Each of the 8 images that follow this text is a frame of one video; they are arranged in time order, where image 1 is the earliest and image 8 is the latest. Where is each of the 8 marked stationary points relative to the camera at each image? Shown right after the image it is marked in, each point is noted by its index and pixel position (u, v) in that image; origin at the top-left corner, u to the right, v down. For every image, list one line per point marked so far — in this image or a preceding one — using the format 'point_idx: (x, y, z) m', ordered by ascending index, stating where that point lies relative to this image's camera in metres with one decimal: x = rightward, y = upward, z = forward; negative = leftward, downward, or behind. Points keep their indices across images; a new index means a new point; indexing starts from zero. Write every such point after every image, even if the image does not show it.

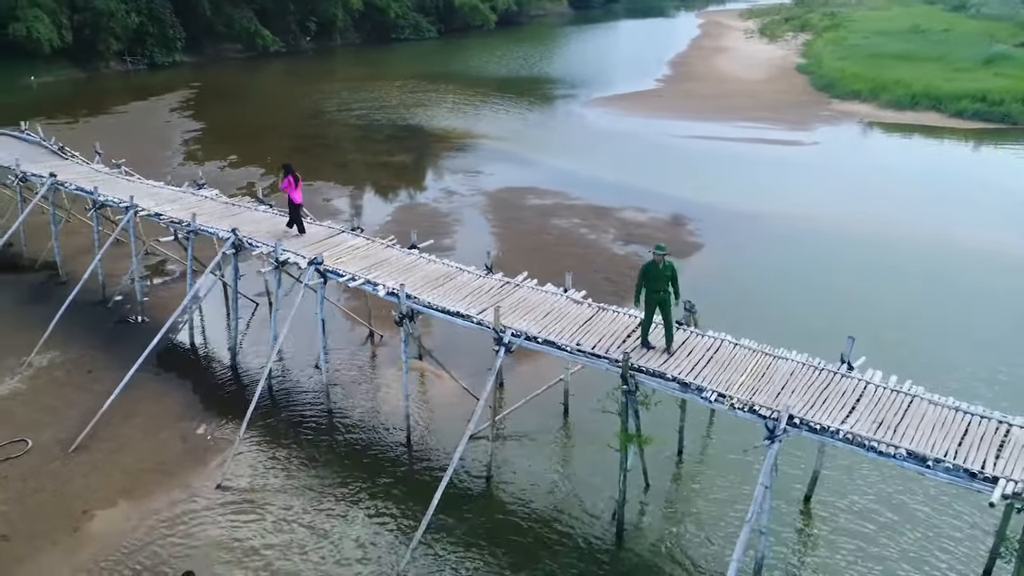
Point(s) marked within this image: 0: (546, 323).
0: (+0.6, -0.6, +11.8) m
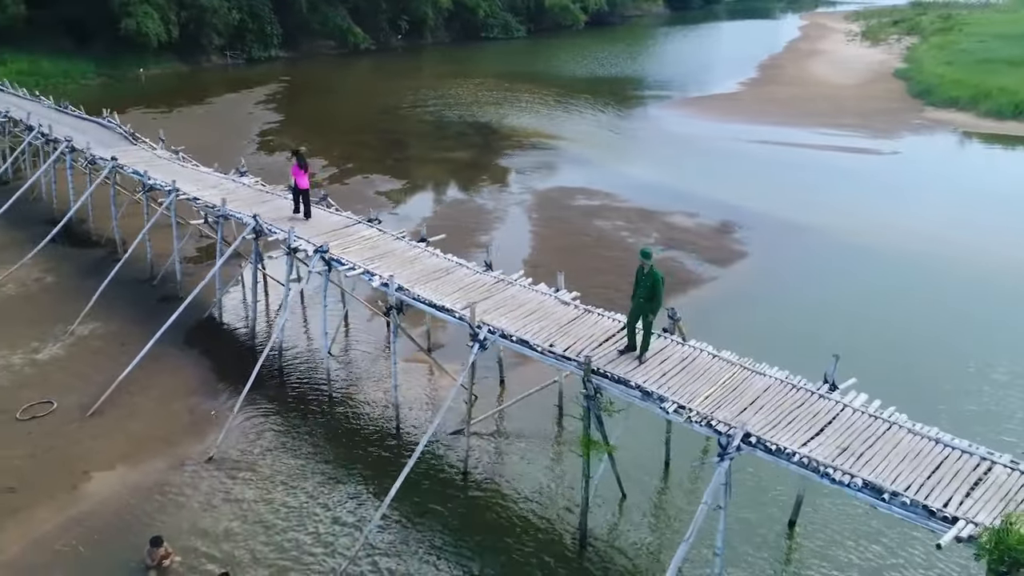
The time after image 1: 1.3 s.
0: (+0.2, -0.6, +11.7) m
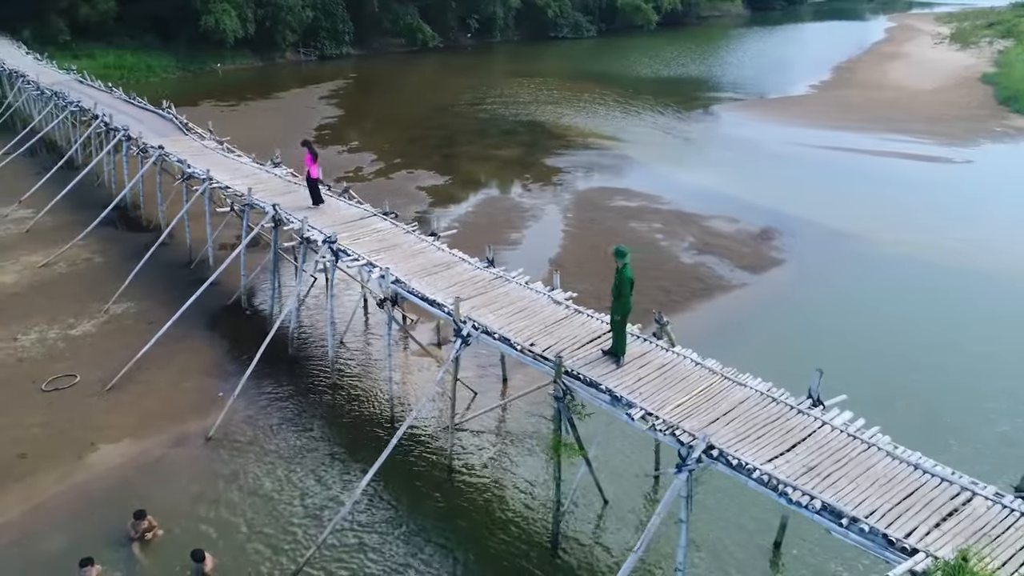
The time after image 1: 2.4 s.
0: (0.0, -0.5, +11.5) m
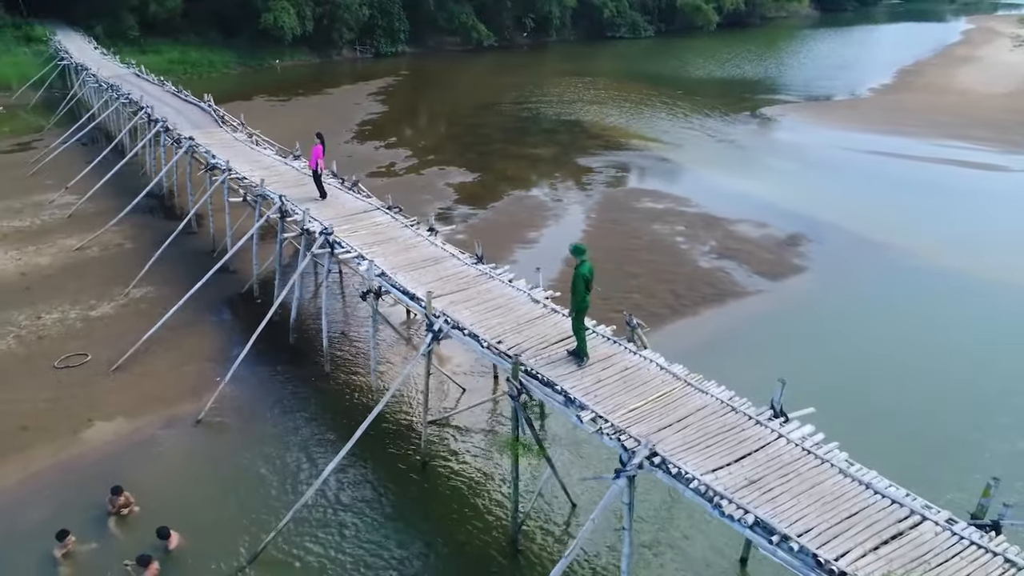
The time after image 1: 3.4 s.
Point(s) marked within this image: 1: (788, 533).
0: (-0.4, -0.5, +11.4) m
1: (+2.7, -2.4, +7.1) m
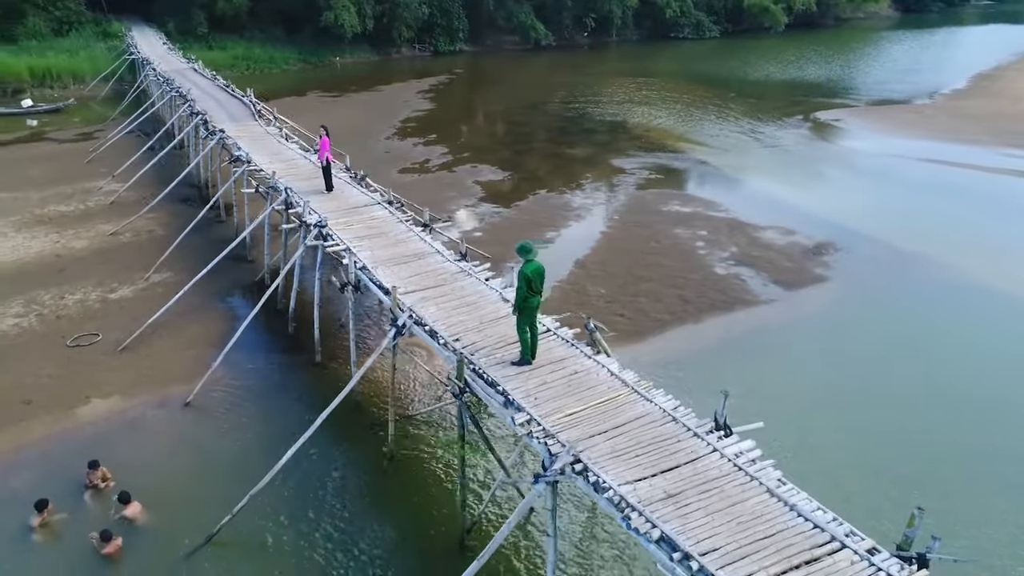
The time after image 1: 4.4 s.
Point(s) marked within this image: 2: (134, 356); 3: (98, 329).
0: (-1.0, -0.4, +11.4) m
1: (+1.7, -2.5, +6.8) m
2: (-8.3, -1.5, +15.6) m
3: (-9.7, -0.9, +16.8) m
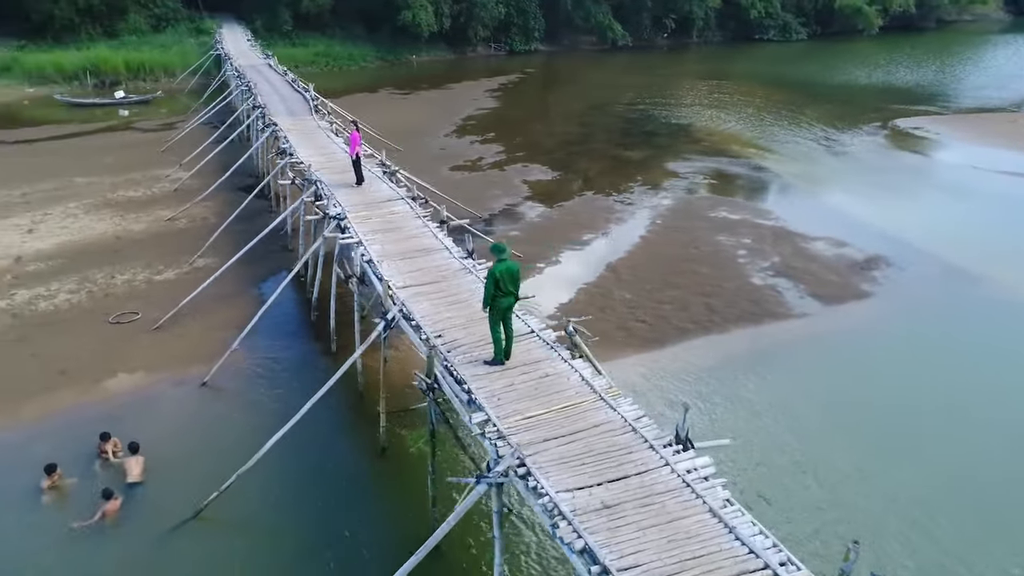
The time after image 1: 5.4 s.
0: (-1.2, -0.4, +11.5) m
1: (+0.9, -2.5, +6.6) m
2: (-8.0, -1.1, +16.4) m
3: (-9.2, -0.5, +17.8) m
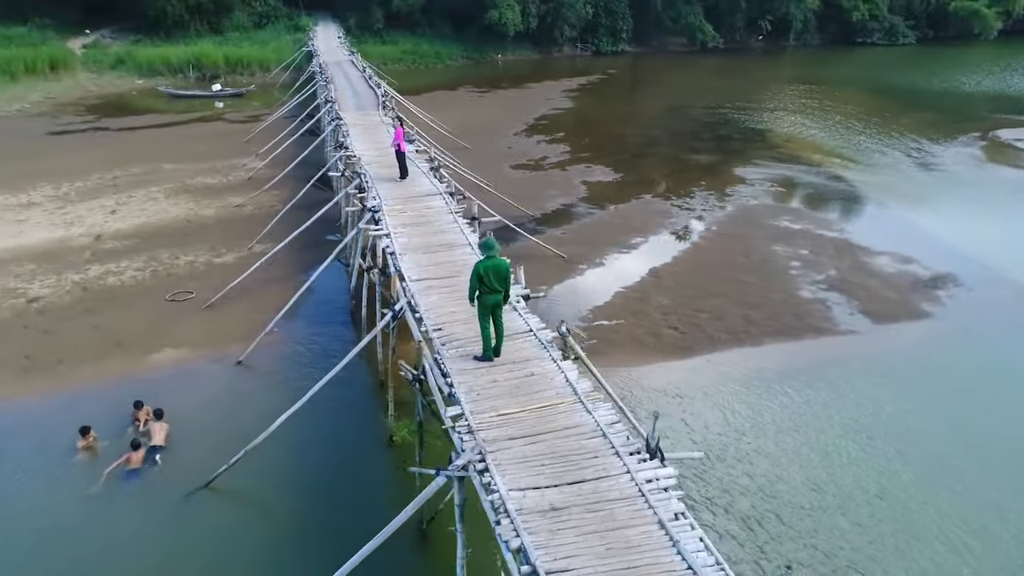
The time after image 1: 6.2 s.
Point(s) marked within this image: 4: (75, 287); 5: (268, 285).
0: (-1.1, -0.3, +11.6) m
1: (+0.3, -2.5, +6.5) m
2: (-7.3, -0.6, +17.4) m
3: (-8.3, 0.0, +18.9) m
4: (-11.3, 0.0, +18.6) m
5: (-6.3, 0.0, +18.6) m
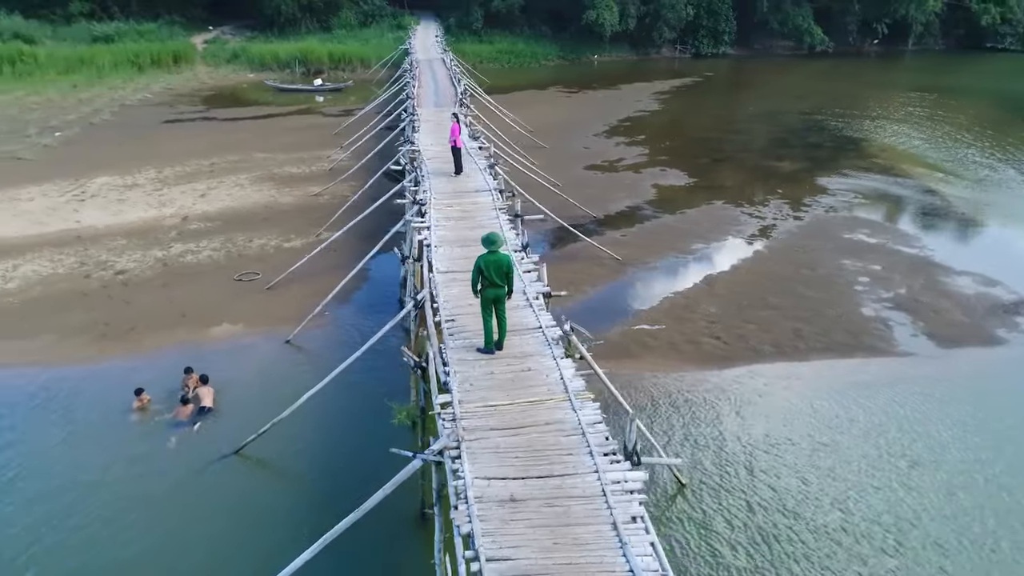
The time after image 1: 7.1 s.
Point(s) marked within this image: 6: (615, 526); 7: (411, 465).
0: (-0.8, -0.2, +11.9) m
1: (-0.3, -2.5, +6.7) m
2: (-6.2, -0.2, +18.4) m
3: (-7.0, +0.5, +20.0) m
4: (-10.0, +0.7, +20.2) m
5: (-5.0, +0.4, +19.5) m
6: (+1.1, -2.3, +7.0) m
7: (-1.2, -2.1, +8.3) m
